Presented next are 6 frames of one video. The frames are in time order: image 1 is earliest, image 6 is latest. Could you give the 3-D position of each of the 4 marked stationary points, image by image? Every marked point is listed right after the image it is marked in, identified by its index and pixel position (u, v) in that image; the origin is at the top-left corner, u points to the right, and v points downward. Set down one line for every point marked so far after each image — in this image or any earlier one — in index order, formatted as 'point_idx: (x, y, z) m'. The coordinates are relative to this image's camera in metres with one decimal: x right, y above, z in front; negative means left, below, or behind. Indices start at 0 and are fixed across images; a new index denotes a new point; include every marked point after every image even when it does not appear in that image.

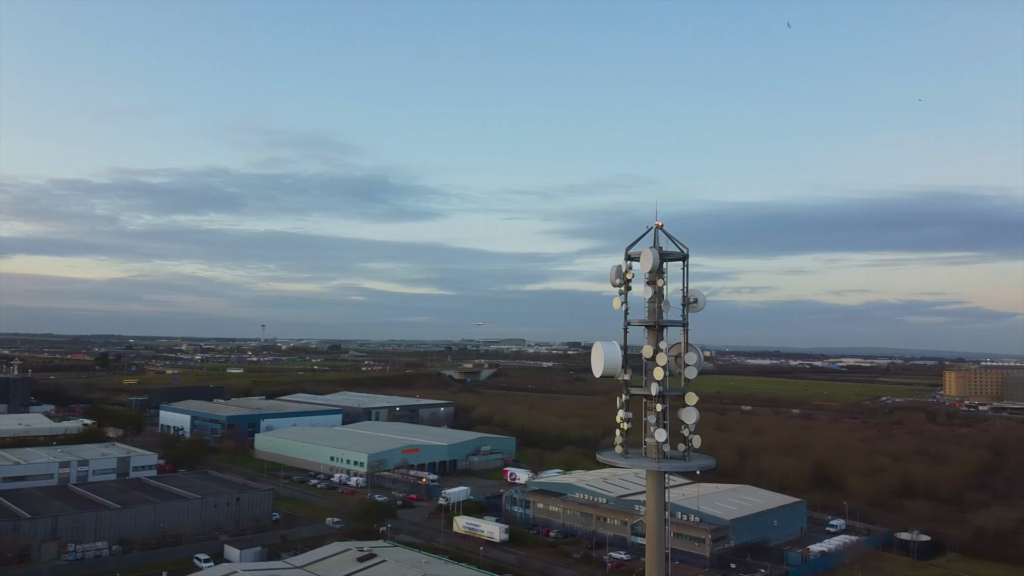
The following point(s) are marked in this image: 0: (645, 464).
0: (+1.1, -1.4, +6.7) m
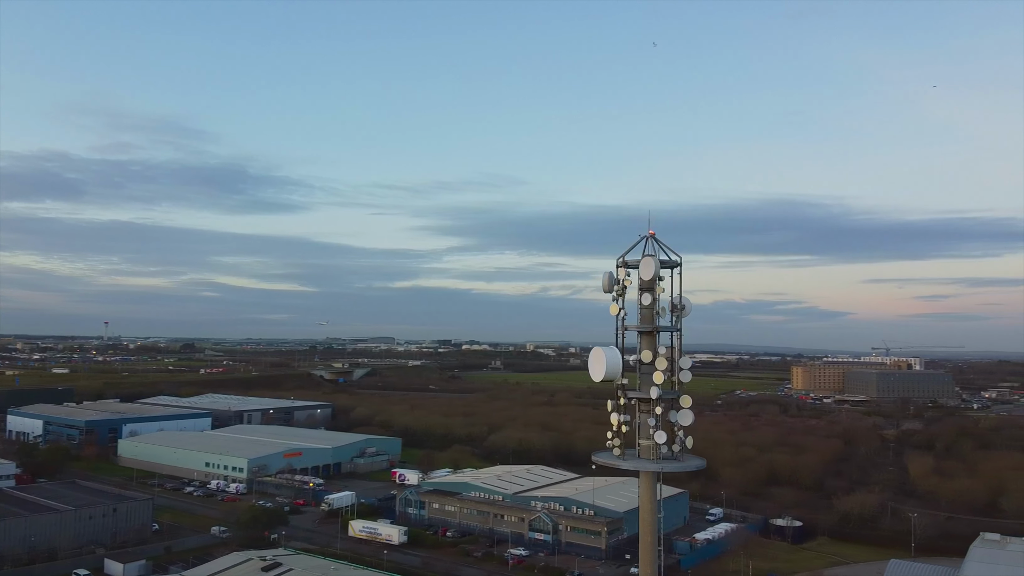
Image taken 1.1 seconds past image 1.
0: (+1.1, -1.4, +6.9) m
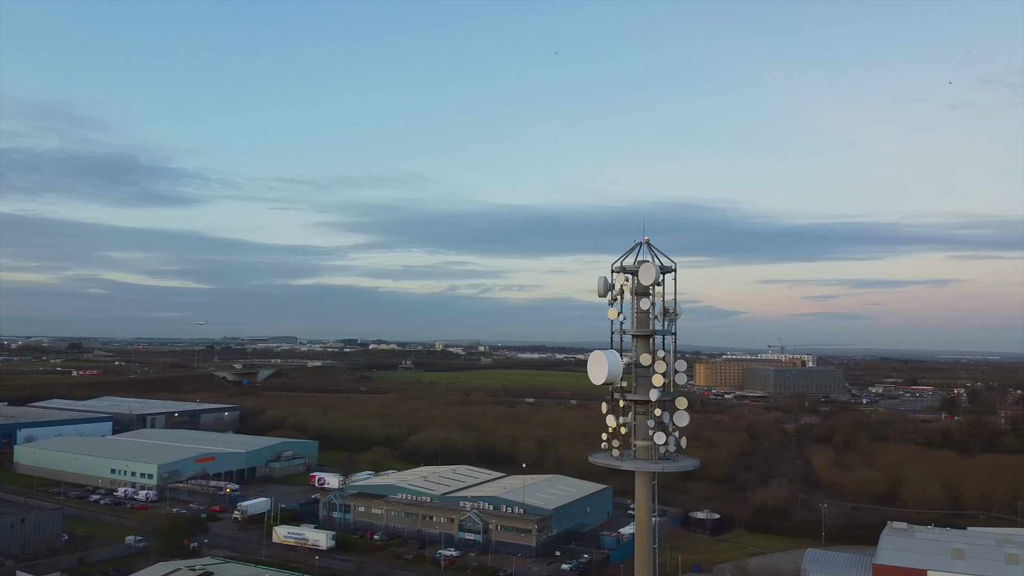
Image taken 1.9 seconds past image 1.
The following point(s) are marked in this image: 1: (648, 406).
0: (+1.1, -1.5, +7.0) m
1: (+1.1, -1.0, +7.1) m
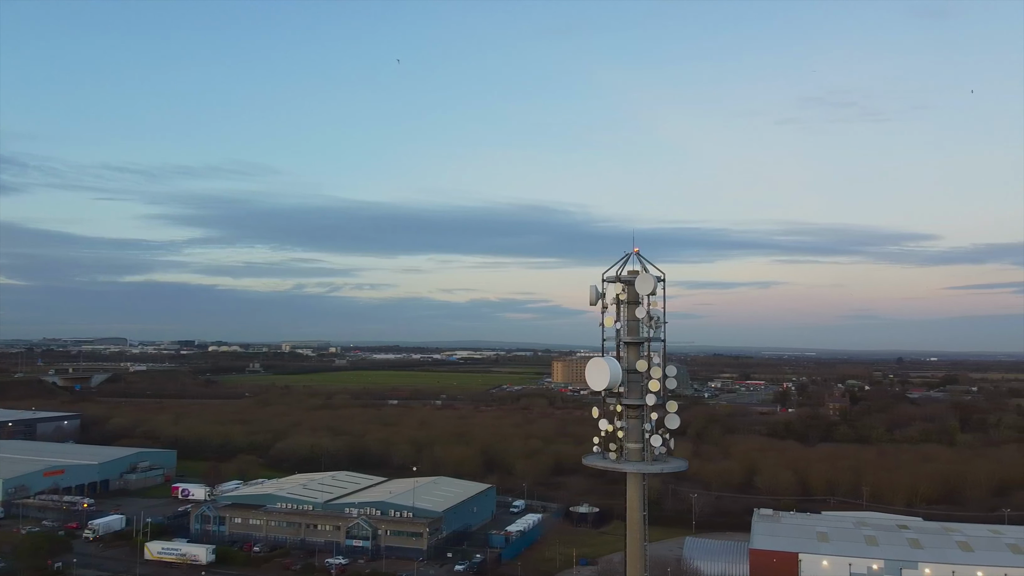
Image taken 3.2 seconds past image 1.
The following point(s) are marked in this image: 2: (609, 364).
0: (+1.1, -1.5, +7.3) m
1: (+1.1, -1.1, +7.3) m
2: (+0.8, -0.6, +7.2) m
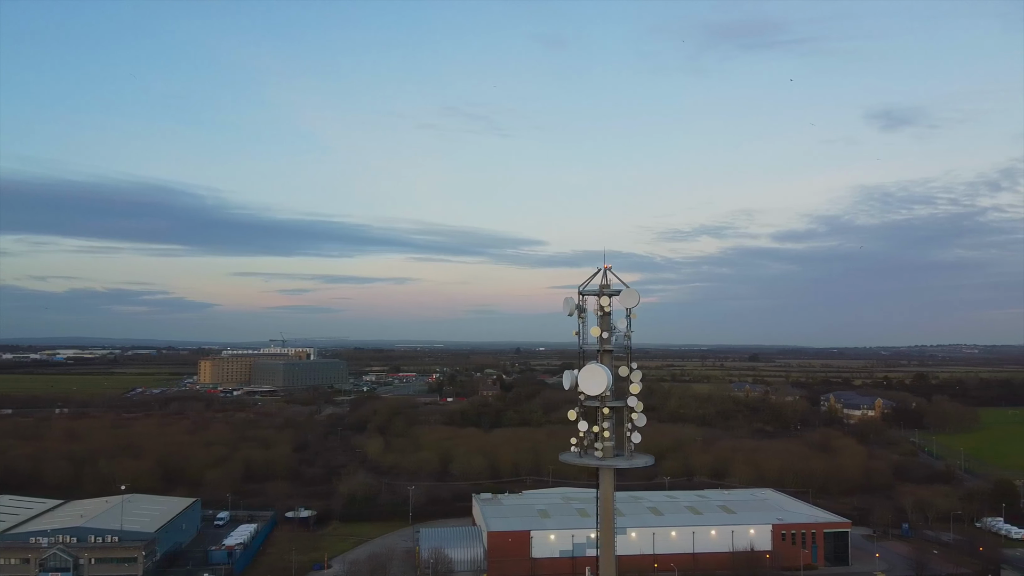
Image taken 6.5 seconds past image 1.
0: (+1.0, -1.6, +8.0) m
1: (+1.1, -1.2, +8.1) m
2: (+0.8, -0.8, +7.9) m
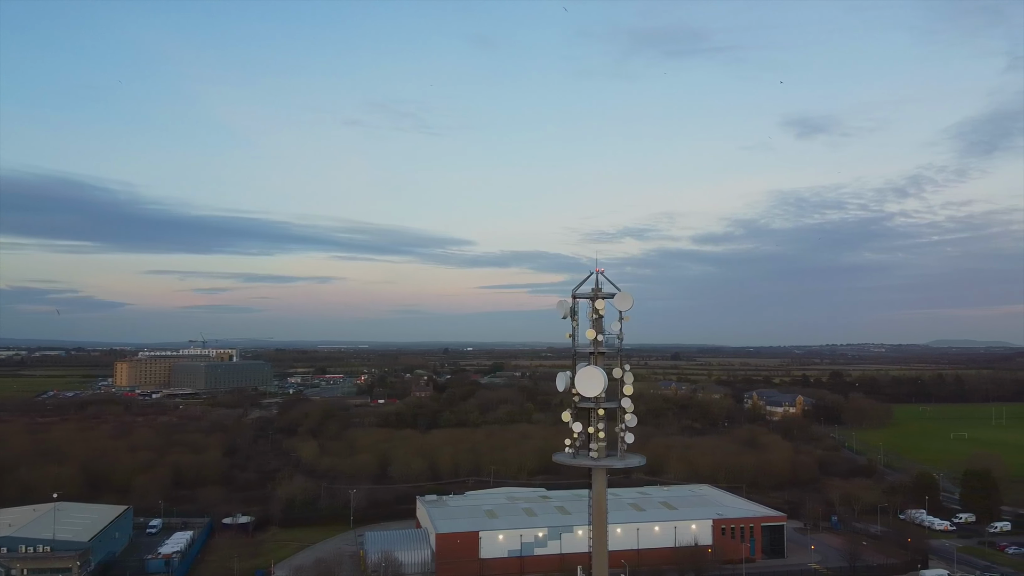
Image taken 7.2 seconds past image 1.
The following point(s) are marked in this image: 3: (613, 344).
0: (+1.0, -1.7, +8.2) m
1: (+1.0, -1.2, +8.3) m
2: (+0.8, -0.8, +8.0) m
3: (+1.0, -0.5, +8.4) m
